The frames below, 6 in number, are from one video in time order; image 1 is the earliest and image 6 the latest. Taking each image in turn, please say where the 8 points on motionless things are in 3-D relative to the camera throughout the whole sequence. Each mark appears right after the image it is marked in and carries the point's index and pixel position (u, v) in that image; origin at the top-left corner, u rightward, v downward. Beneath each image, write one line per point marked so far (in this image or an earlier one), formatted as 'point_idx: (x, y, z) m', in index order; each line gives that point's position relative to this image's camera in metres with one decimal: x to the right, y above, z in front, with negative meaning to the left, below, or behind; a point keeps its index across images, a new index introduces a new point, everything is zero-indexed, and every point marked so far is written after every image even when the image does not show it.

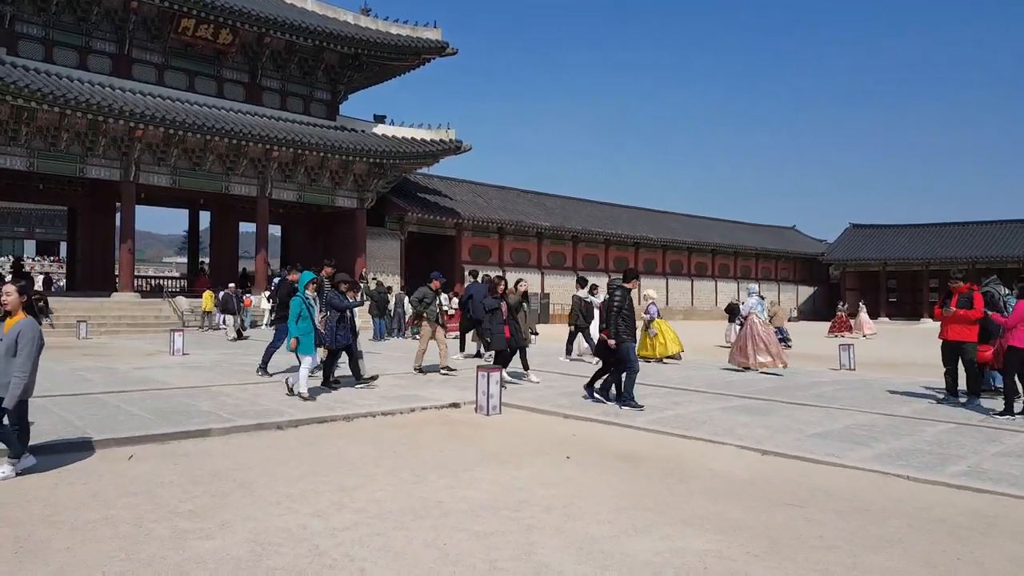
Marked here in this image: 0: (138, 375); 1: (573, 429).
0: (-4.8, -1.1, +9.6) m
1: (+0.6, -1.4, +7.0) m
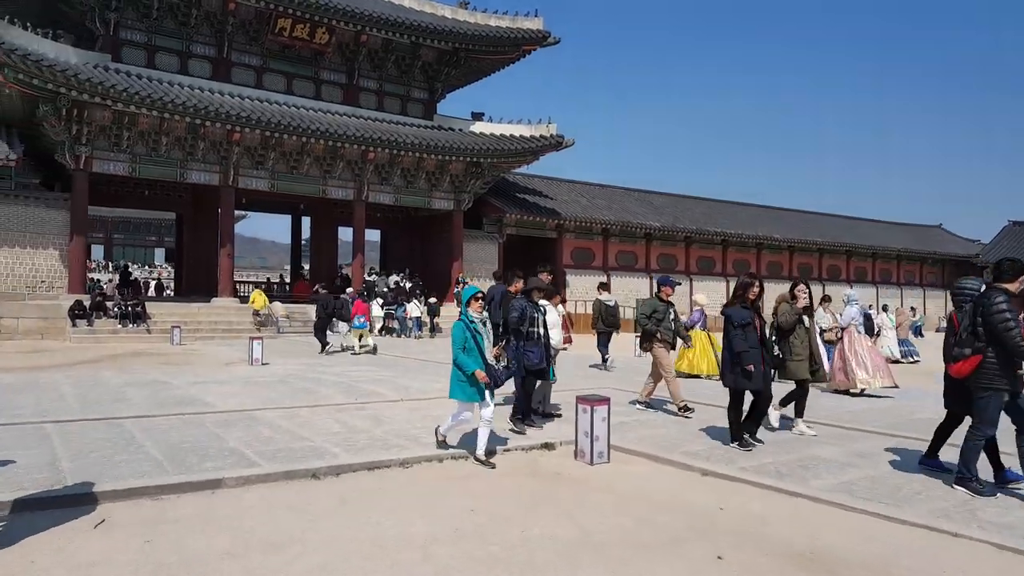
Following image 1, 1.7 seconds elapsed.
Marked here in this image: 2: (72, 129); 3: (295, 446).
0: (-3.6, -1.2, +8.4) m
1: (+1.3, -1.4, +5.0) m
2: (-11.7, +4.2, +19.8) m
3: (-1.7, -1.2, +5.7) m
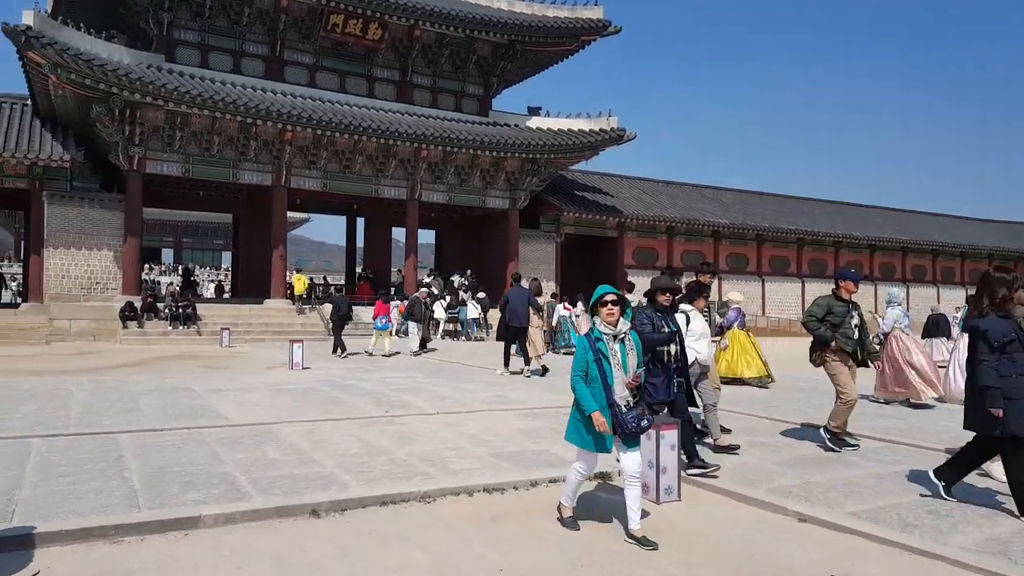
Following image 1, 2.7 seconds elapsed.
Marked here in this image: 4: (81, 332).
0: (-3.1, -1.1, +7.6) m
1: (+1.5, -1.4, +3.9) m
2: (-10.3, +4.2, +19.7) m
3: (-1.4, -1.2, +4.9) m
4: (-10.4, -1.1, +17.9) m
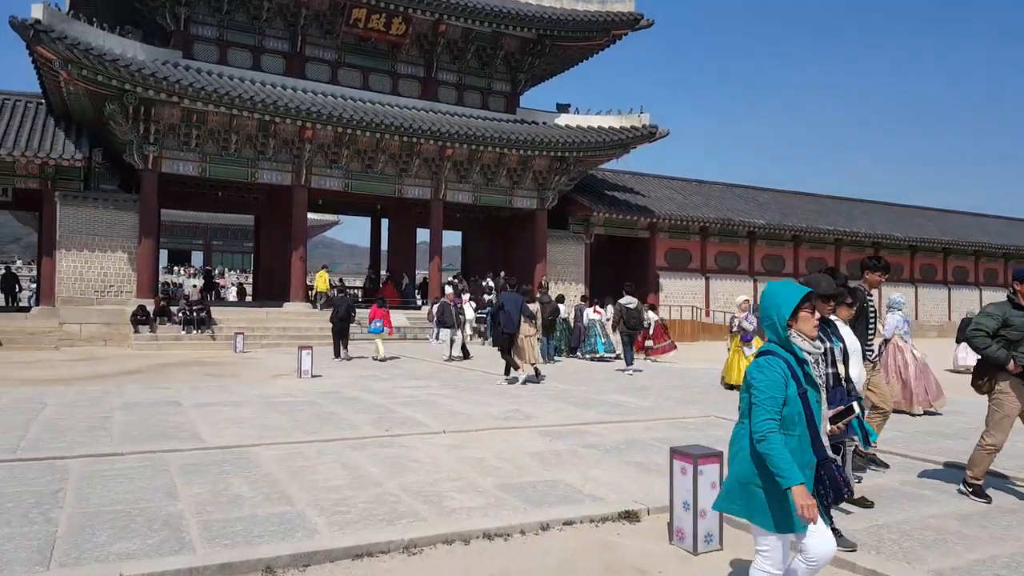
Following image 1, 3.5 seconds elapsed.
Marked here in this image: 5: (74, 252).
0: (-2.9, -1.2, +6.8) m
1: (+1.6, -1.4, +2.9) m
2: (-9.6, +4.1, +19.2) m
3: (-1.3, -1.2, +4.0) m
4: (-9.8, -1.1, +17.4) m
5: (-11.1, +0.9, +18.9) m
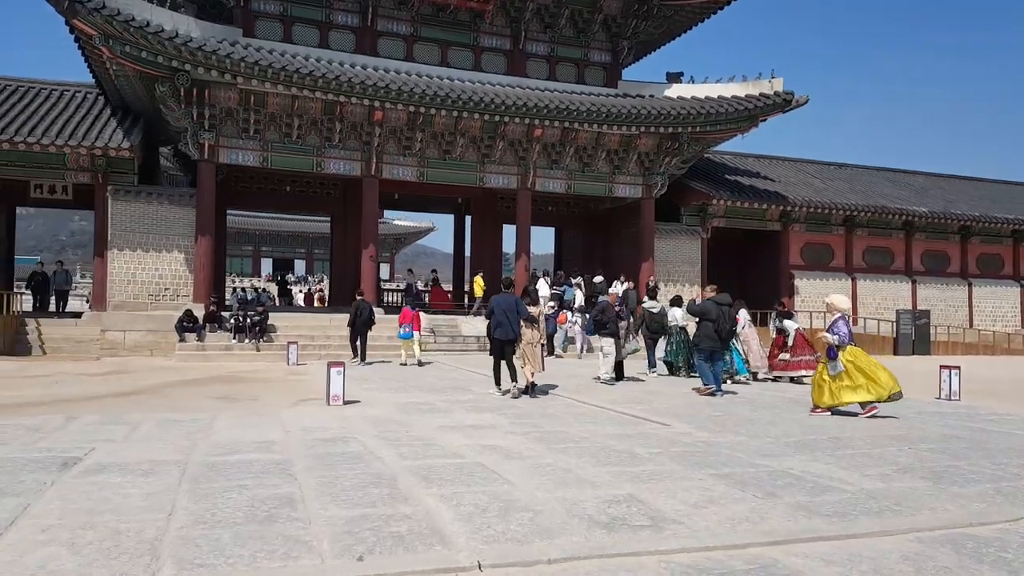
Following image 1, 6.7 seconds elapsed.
0: (-2.4, -1.1, +3.9) m
1: (+1.5, -1.2, -0.6) m
2: (-7.3, +4.1, +17.1) m
3: (-1.2, -1.1, +0.9) m
4: (-7.8, -1.2, +15.3) m
5: (-8.9, +0.8, +17.0) m
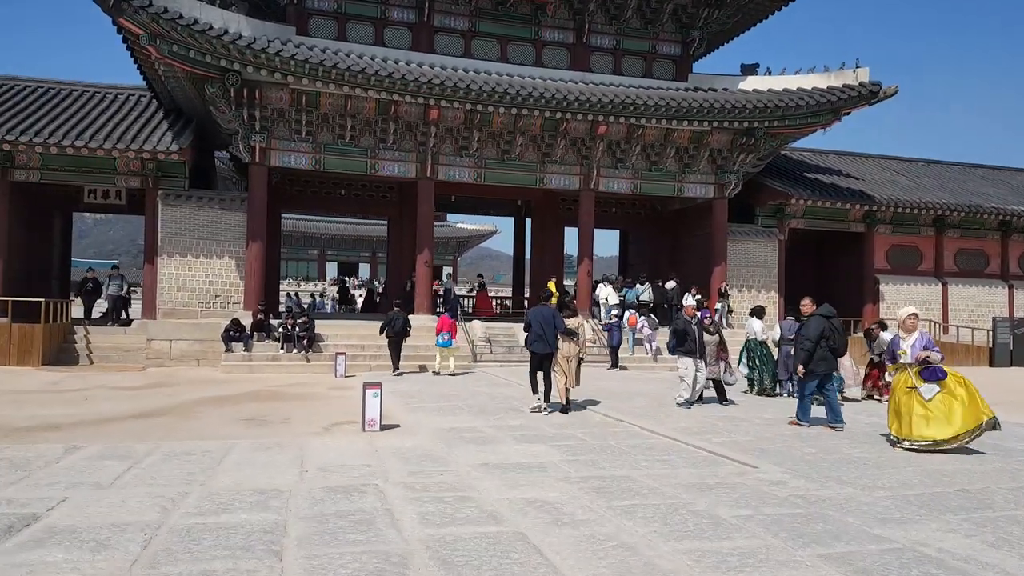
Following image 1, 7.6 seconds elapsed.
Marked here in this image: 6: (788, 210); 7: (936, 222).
0: (-2.2, -1.2, +3.1) m
1: (+1.3, -1.3, -1.8) m
2: (-6.0, +3.9, +16.7) m
3: (-1.3, -1.2, -0.1) m
4: (-6.6, -1.3, +14.9) m
5: (-7.5, +0.7, +16.7) m
6: (+7.3, +2.0, +19.7) m
7: (+11.5, +1.7, +19.9) m
